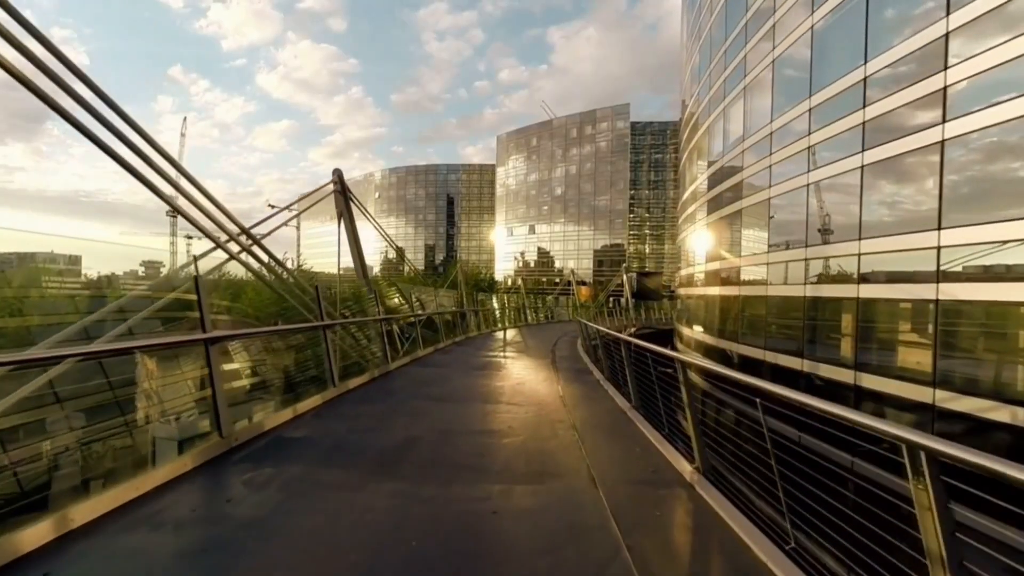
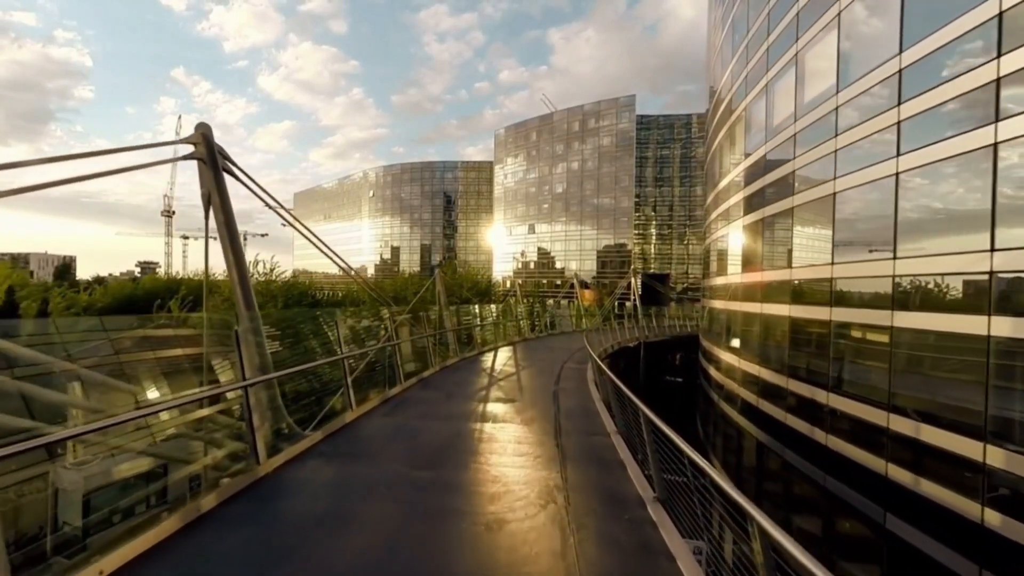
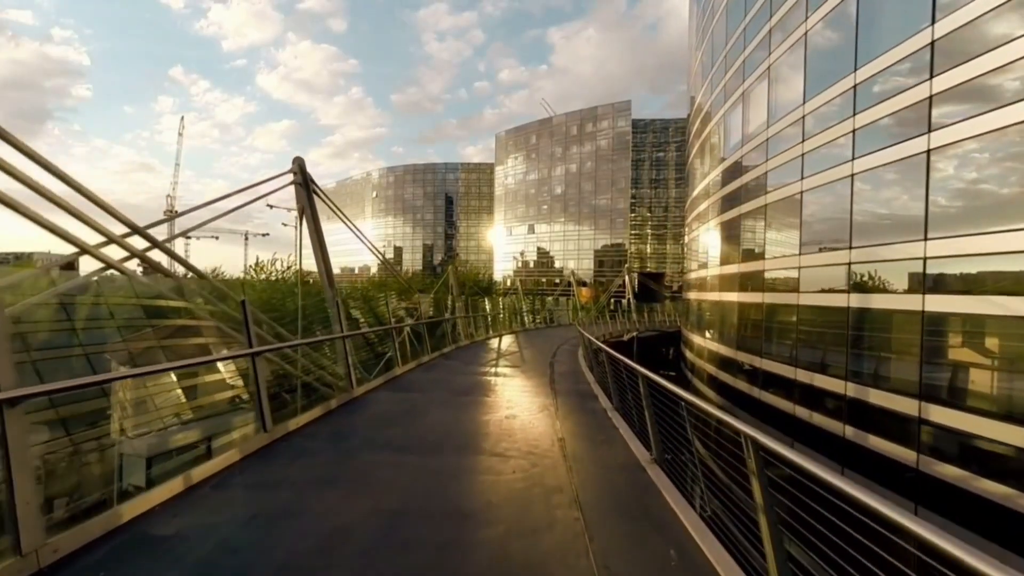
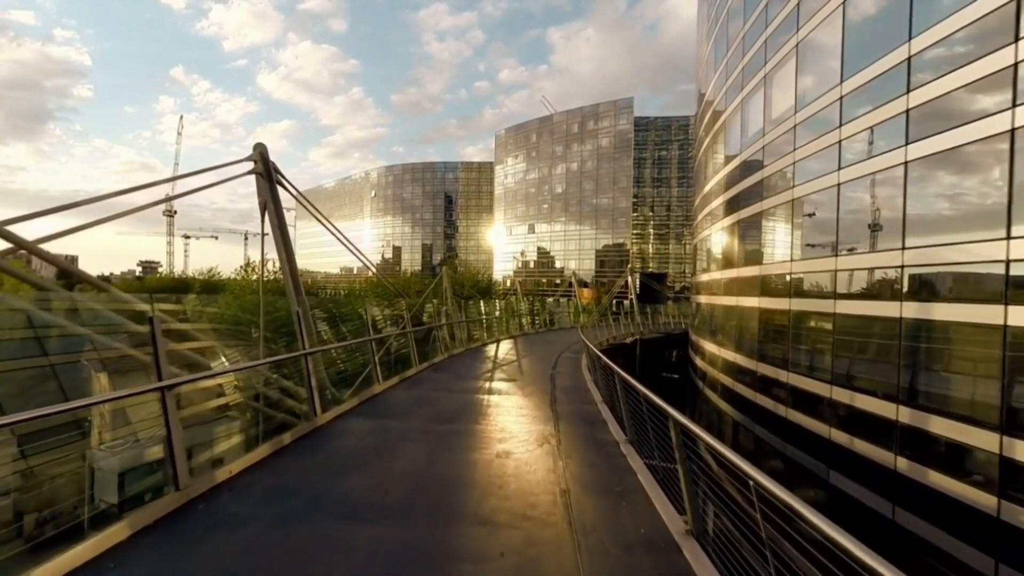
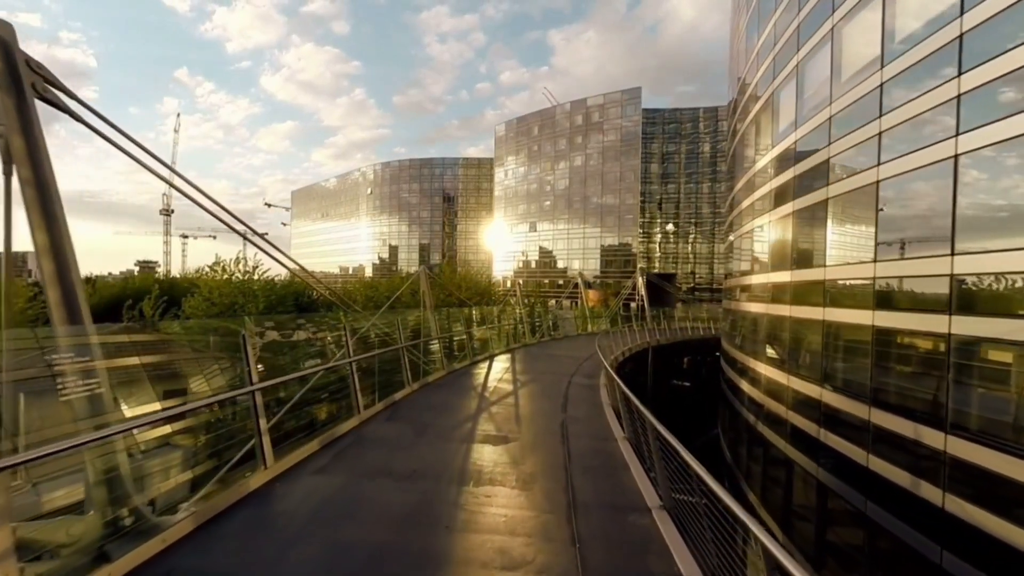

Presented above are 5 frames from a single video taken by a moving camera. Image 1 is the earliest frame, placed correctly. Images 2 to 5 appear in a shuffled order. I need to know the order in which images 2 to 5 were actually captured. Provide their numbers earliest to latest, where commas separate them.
3, 4, 2, 5
